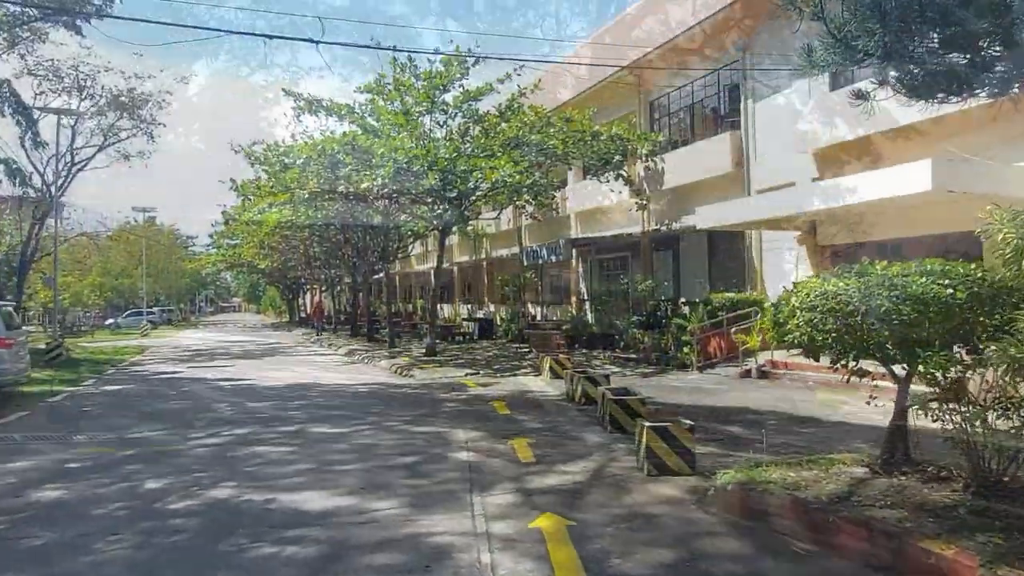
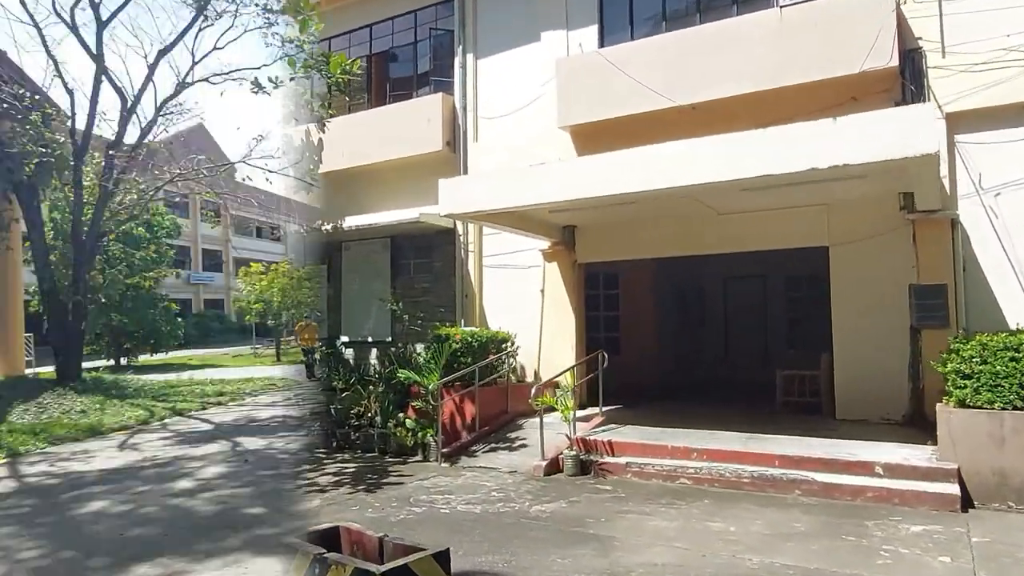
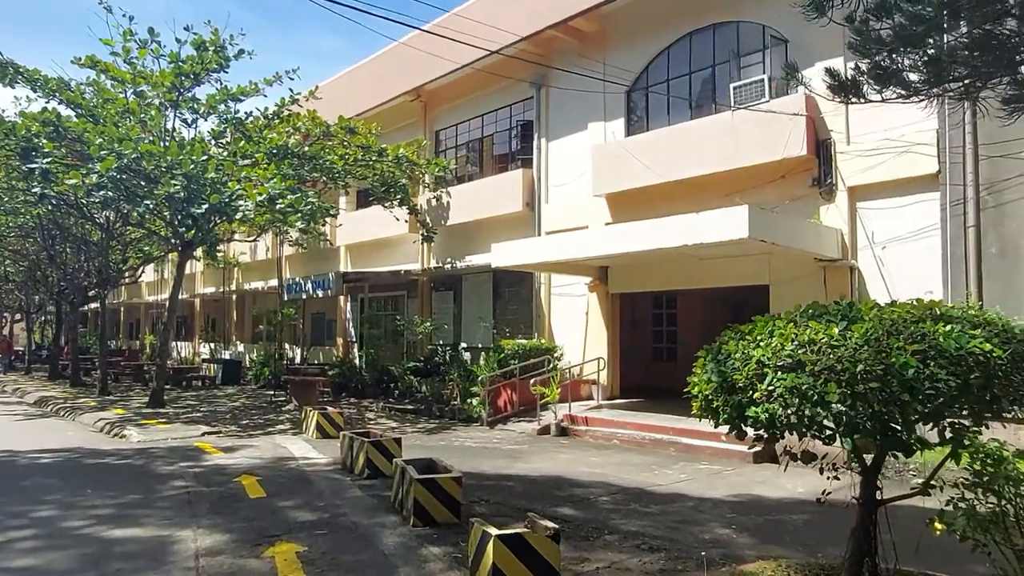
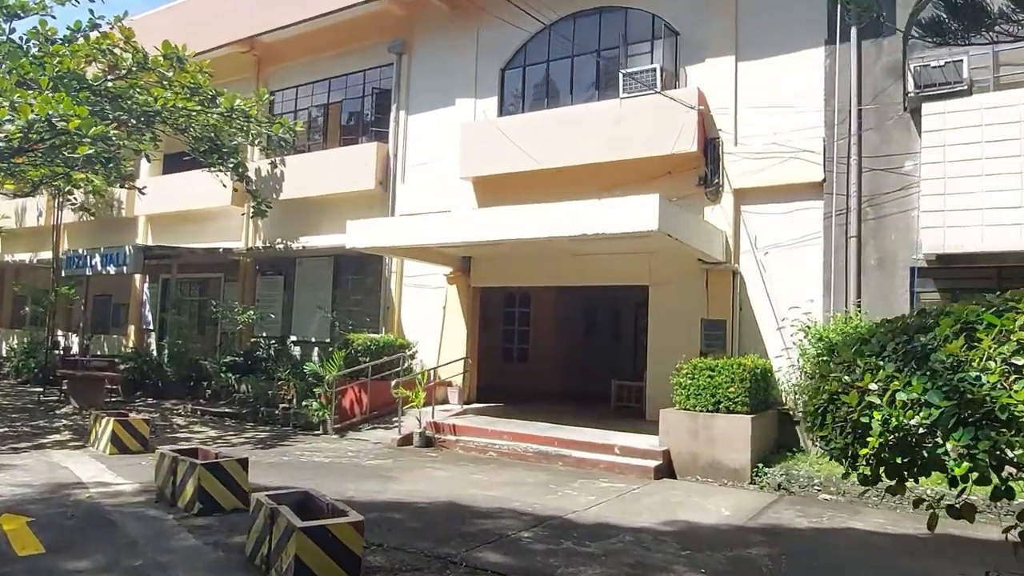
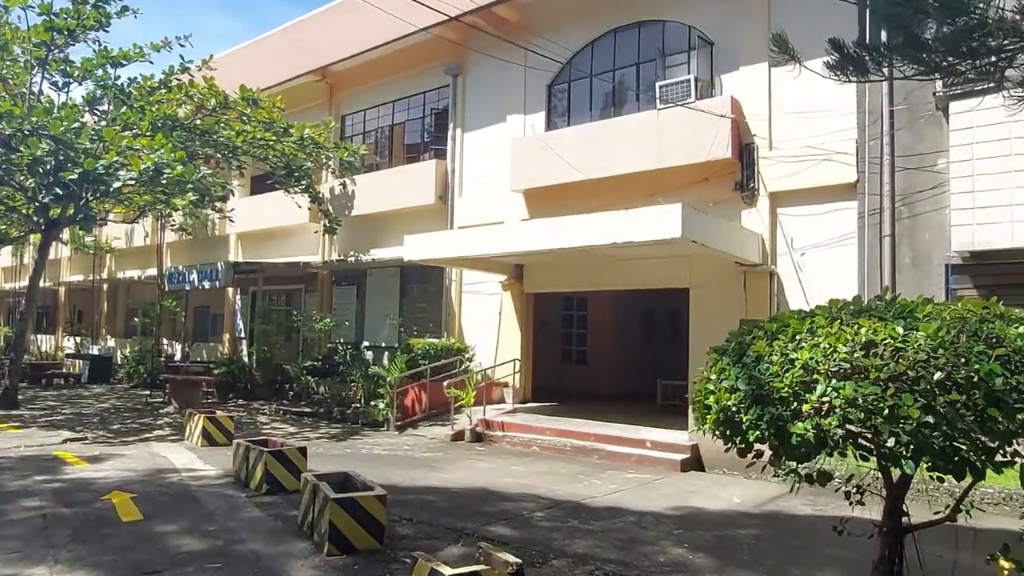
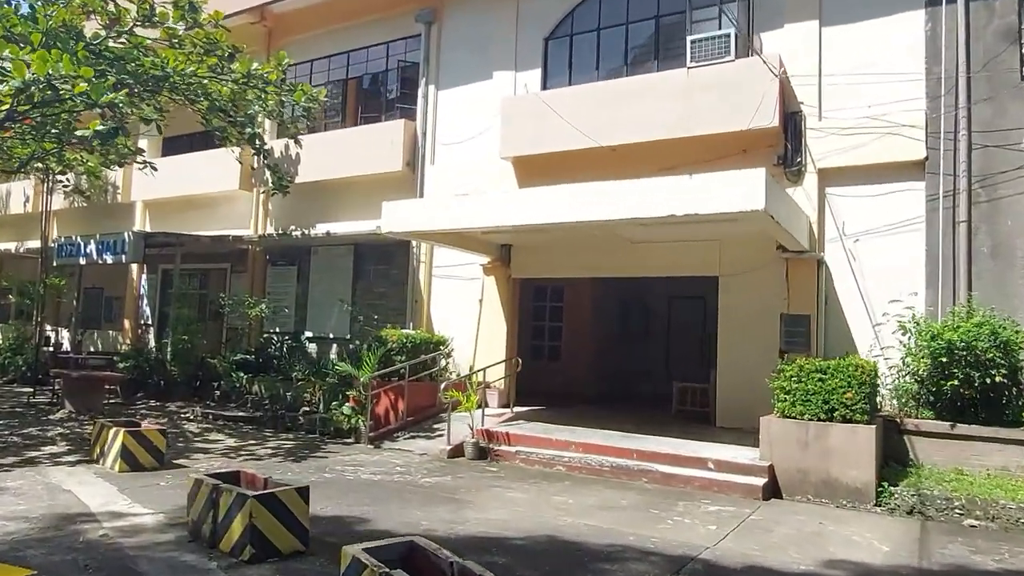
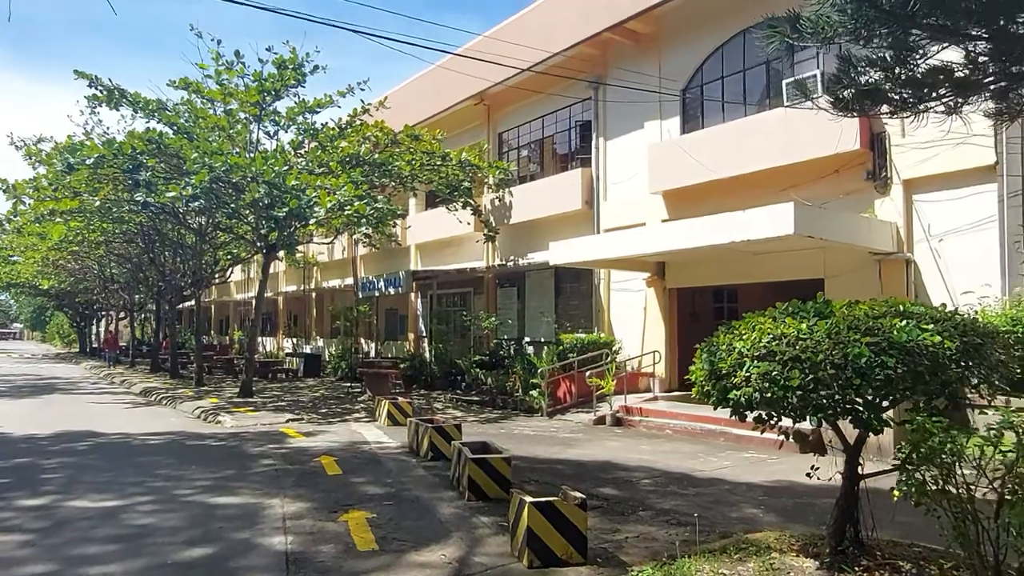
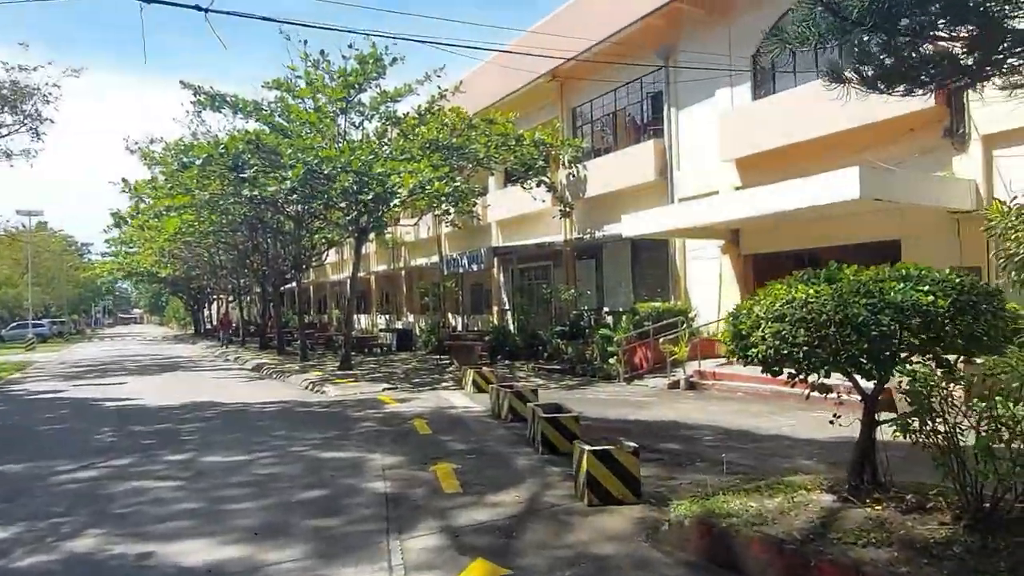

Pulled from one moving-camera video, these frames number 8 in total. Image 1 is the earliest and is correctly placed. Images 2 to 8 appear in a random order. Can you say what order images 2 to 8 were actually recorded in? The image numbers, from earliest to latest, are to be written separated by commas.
8, 7, 3, 5, 4, 6, 2
